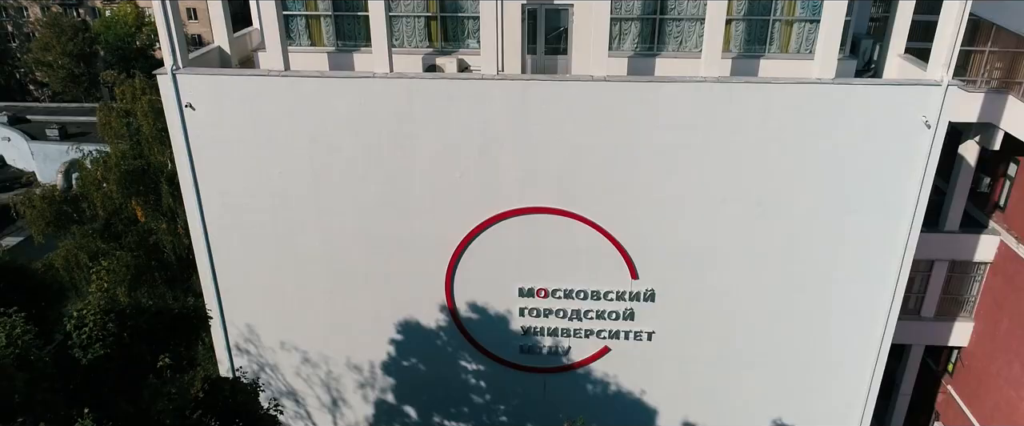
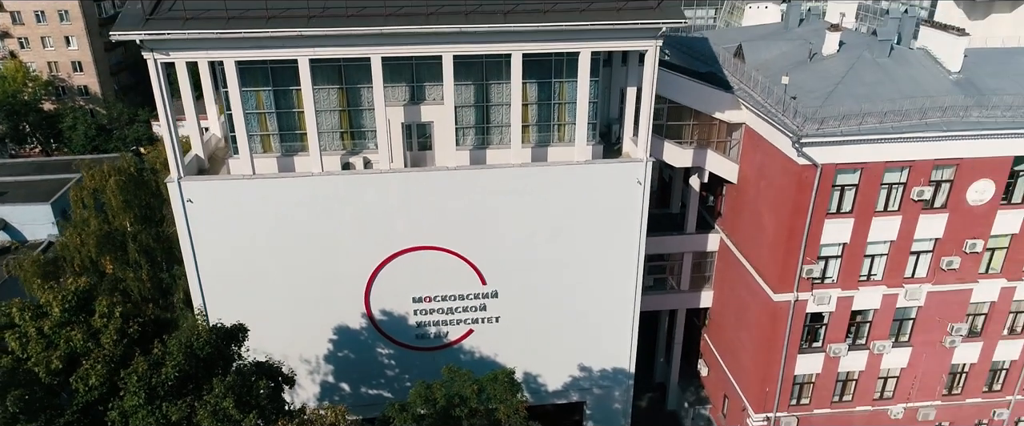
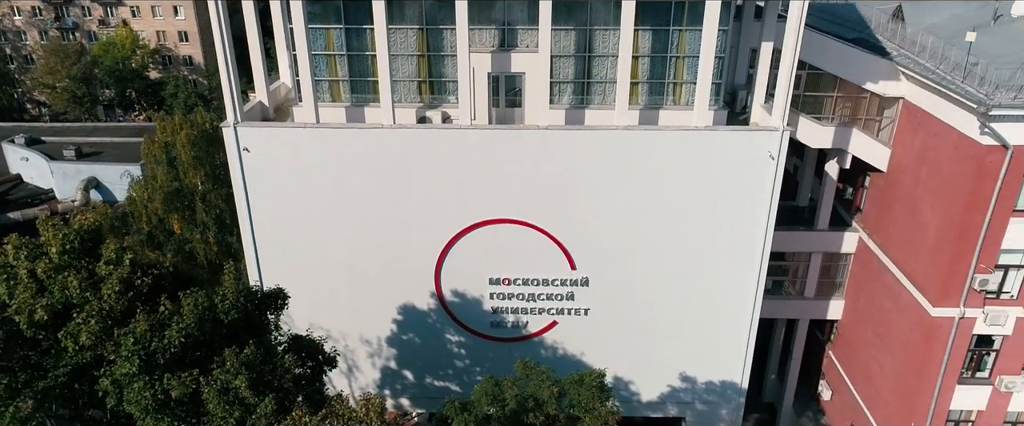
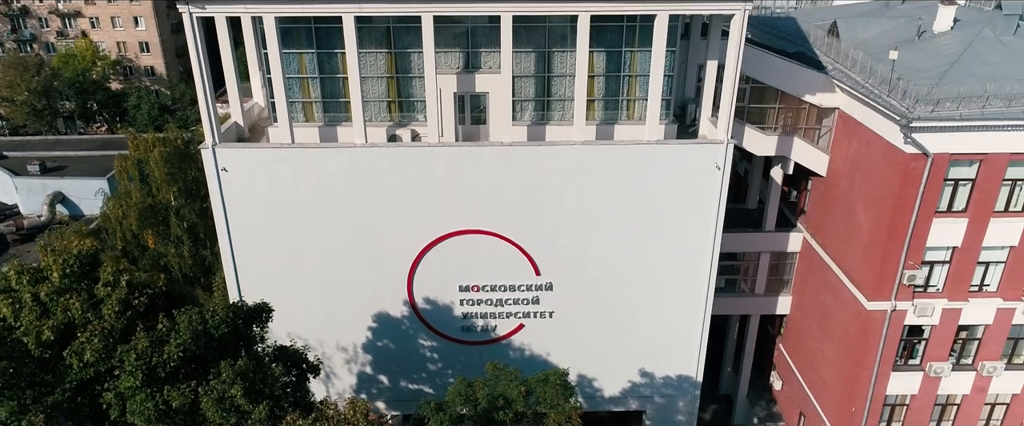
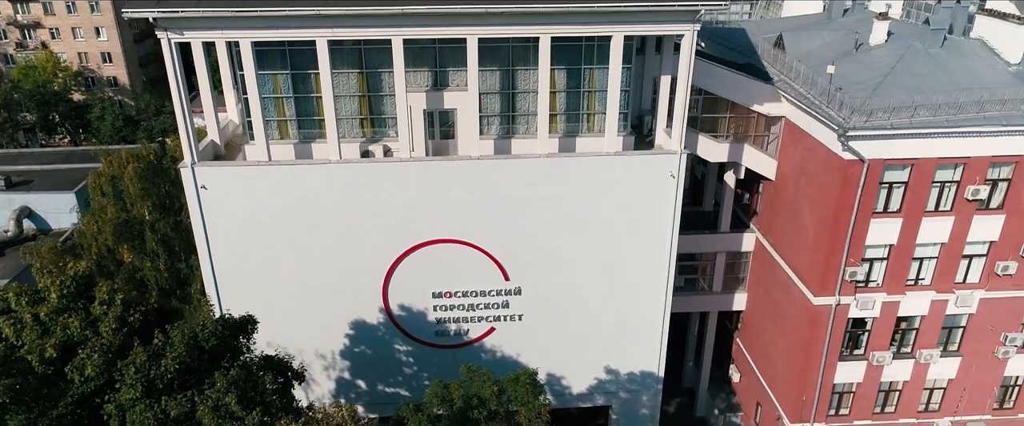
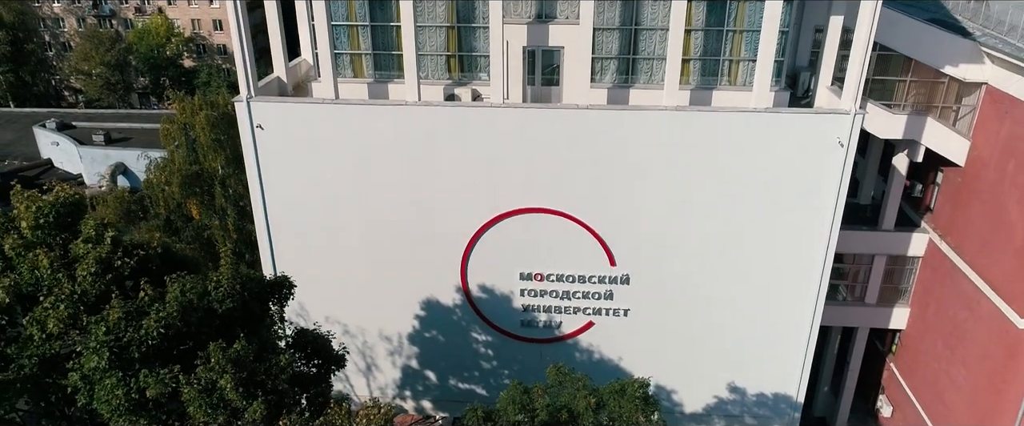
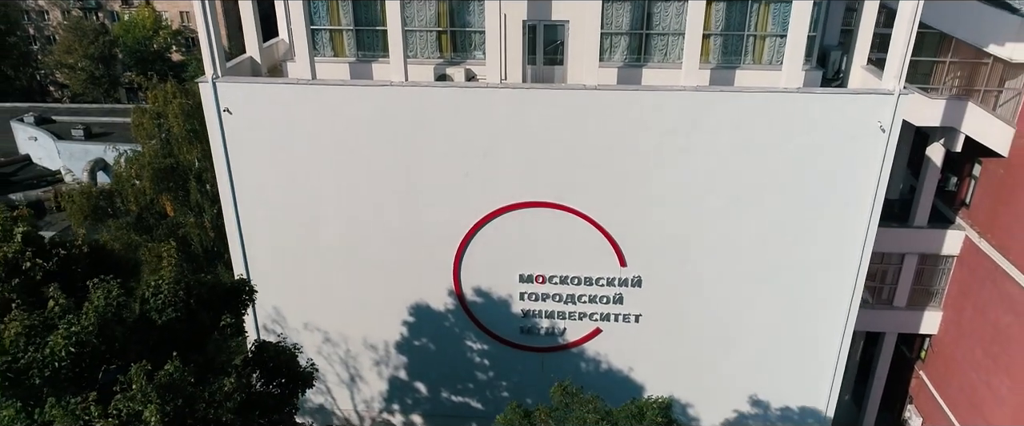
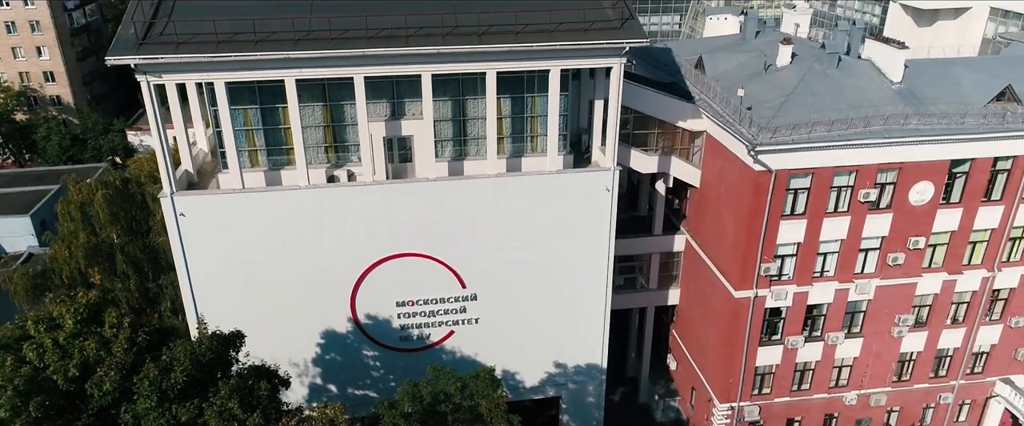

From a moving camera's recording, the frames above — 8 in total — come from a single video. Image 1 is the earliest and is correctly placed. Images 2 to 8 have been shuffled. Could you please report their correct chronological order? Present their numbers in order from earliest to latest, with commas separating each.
7, 6, 3, 4, 5, 2, 8
